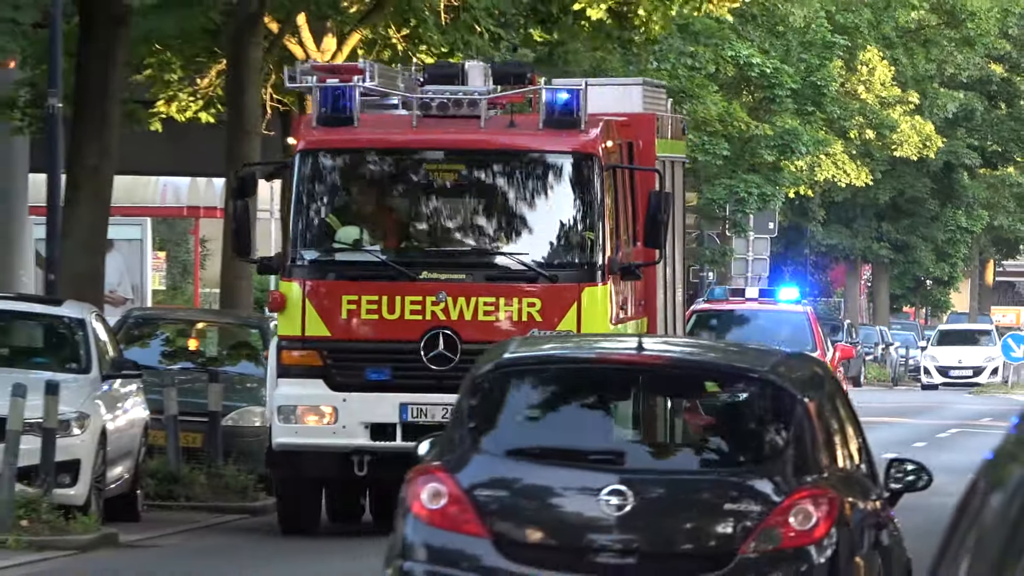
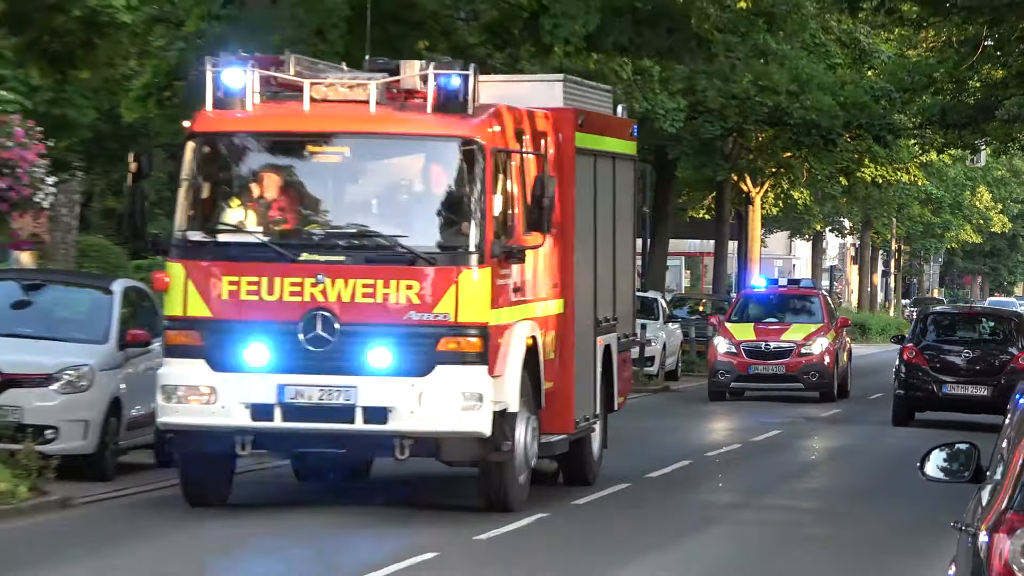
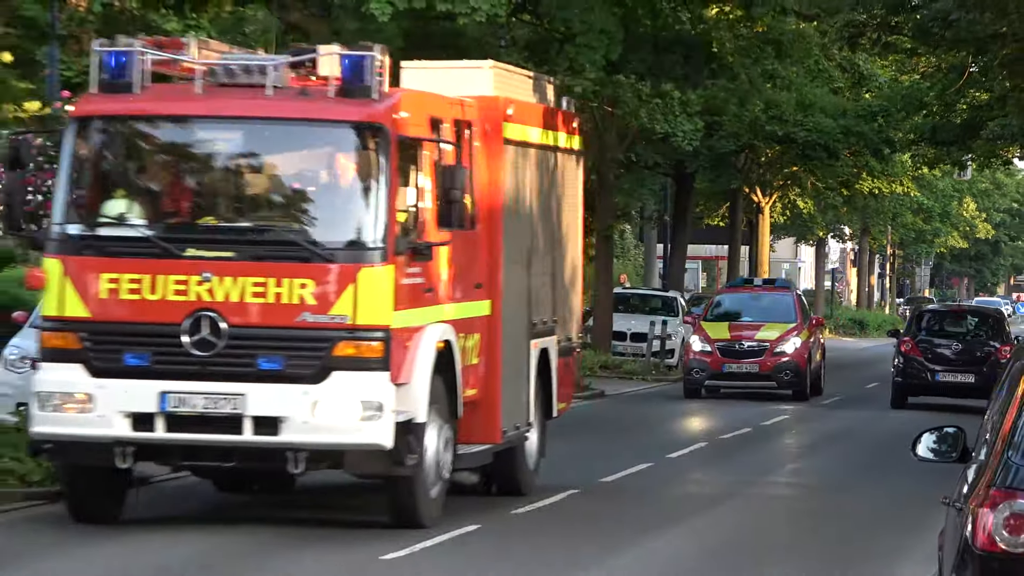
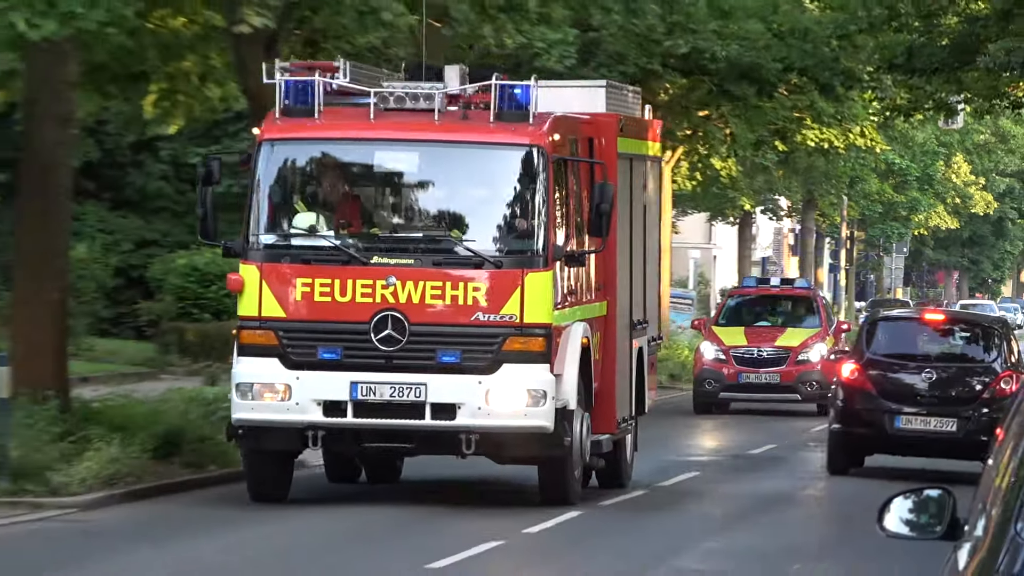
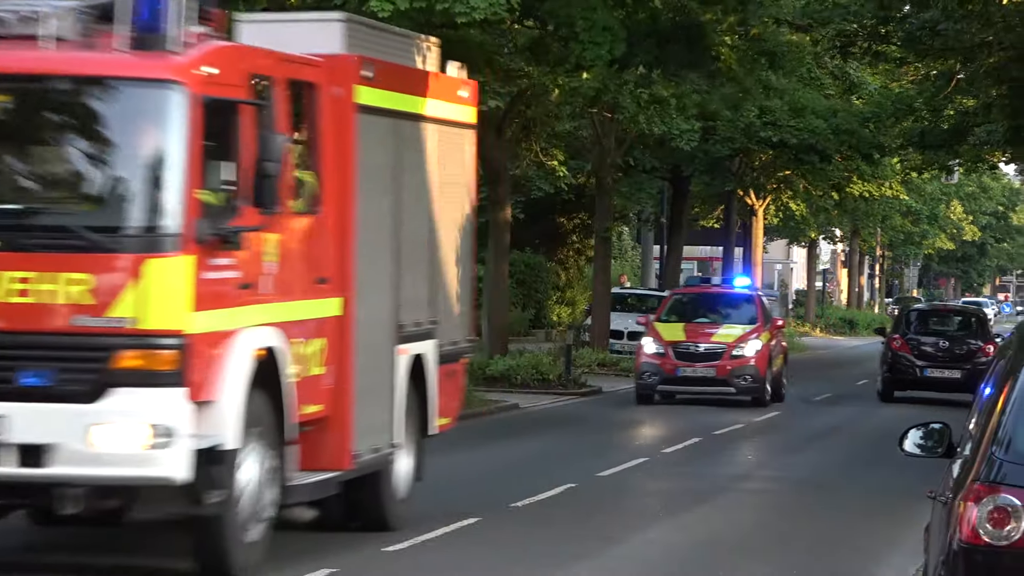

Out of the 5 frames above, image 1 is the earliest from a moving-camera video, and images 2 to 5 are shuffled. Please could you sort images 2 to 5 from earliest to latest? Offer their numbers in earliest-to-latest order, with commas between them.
4, 2, 3, 5
